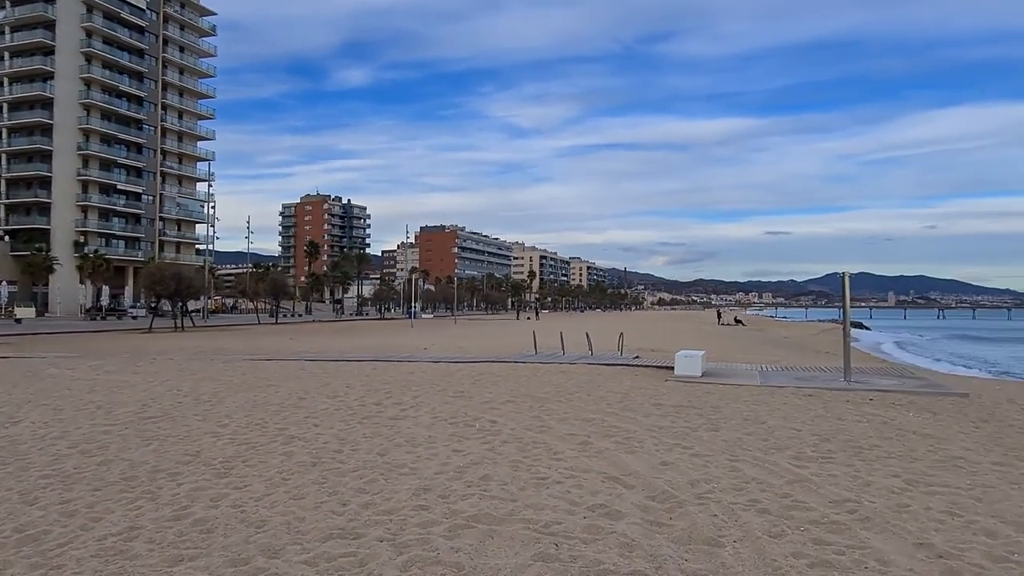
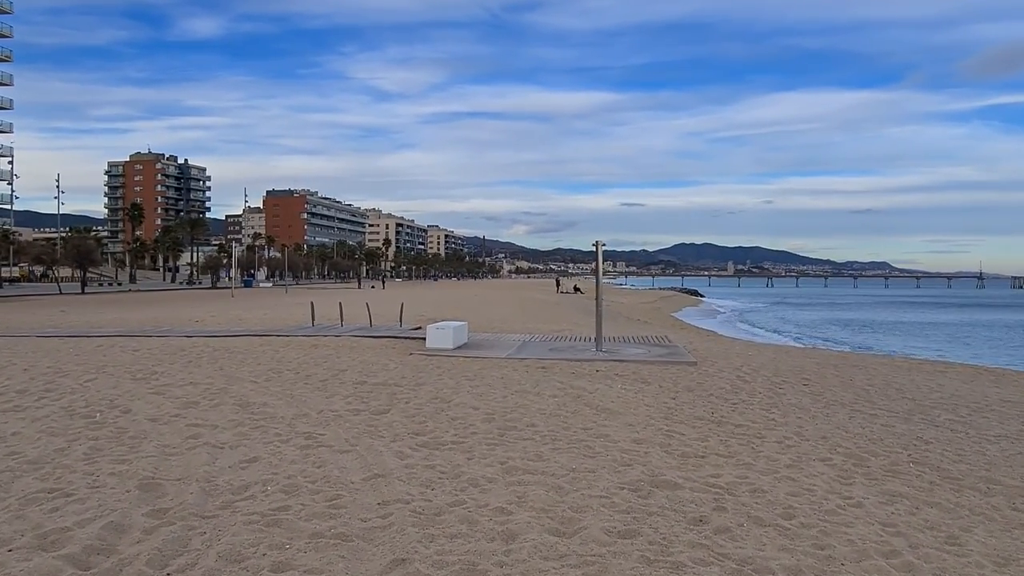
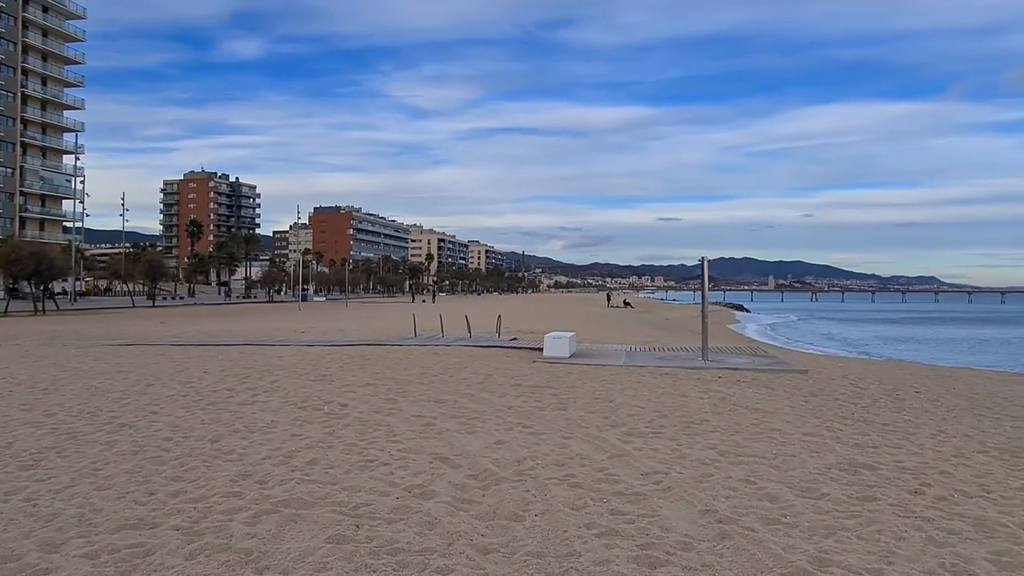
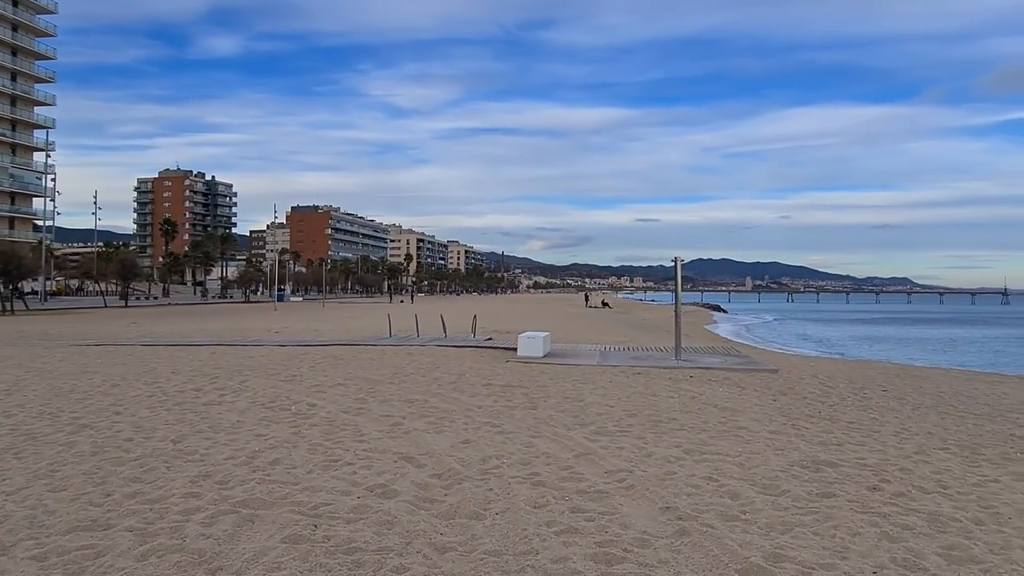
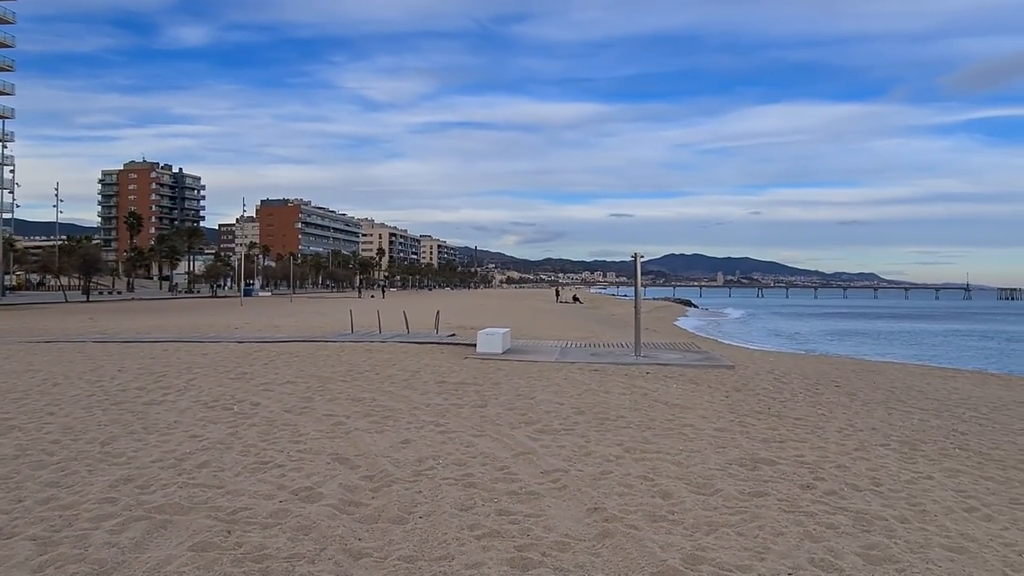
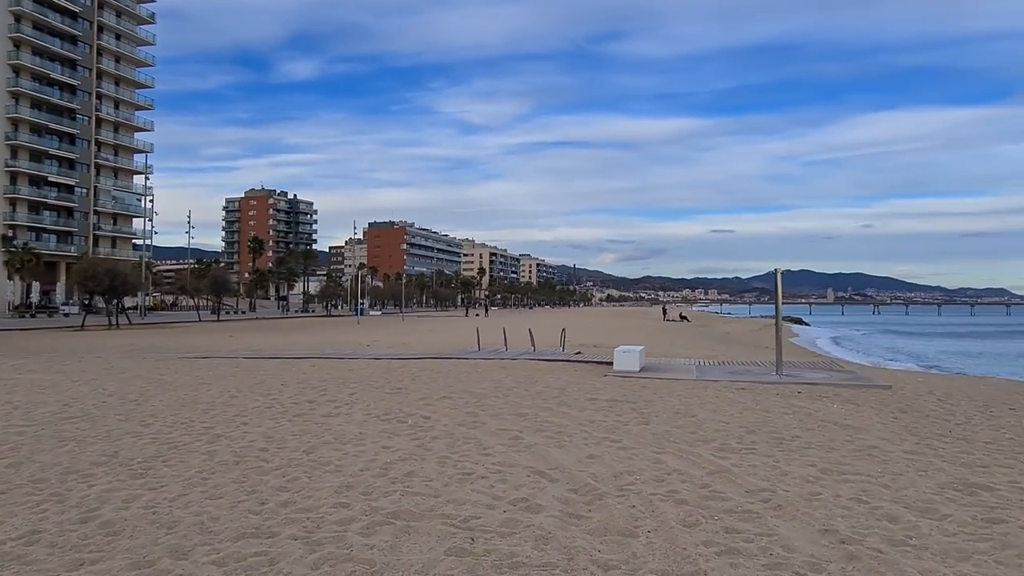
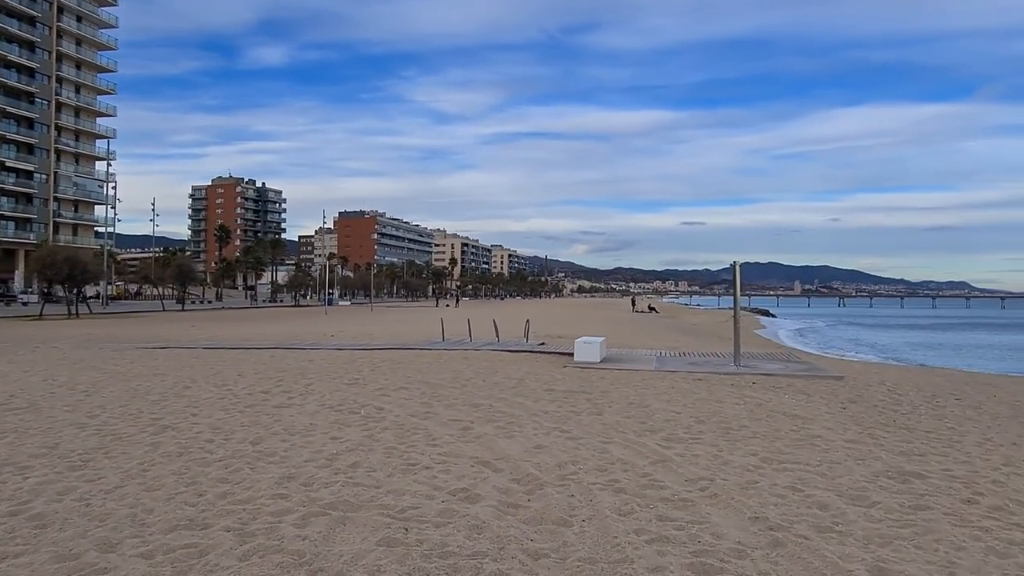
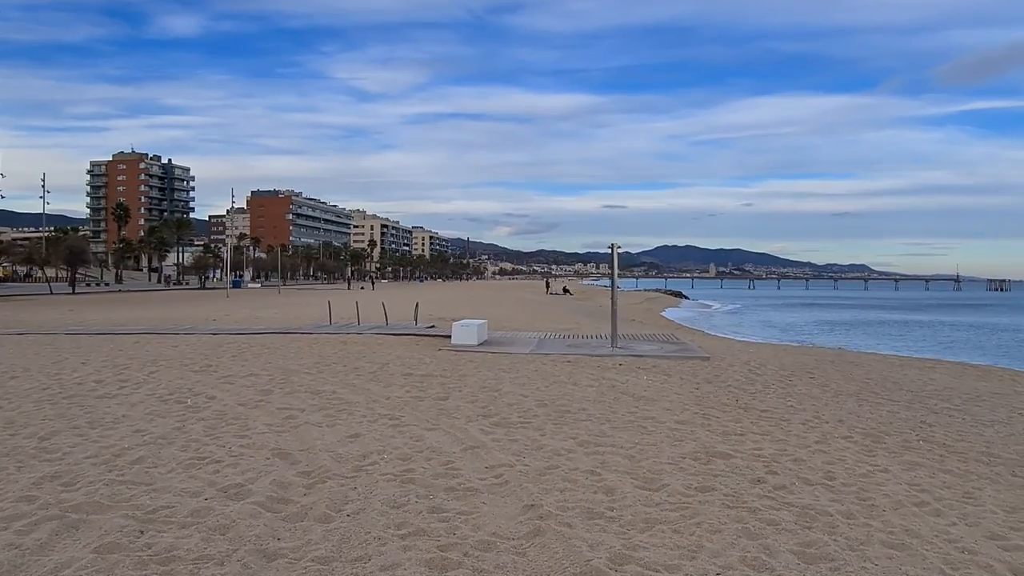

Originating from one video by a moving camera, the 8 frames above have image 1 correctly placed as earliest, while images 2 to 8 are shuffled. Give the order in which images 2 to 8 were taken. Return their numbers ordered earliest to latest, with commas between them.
6, 7, 3, 4, 5, 8, 2
